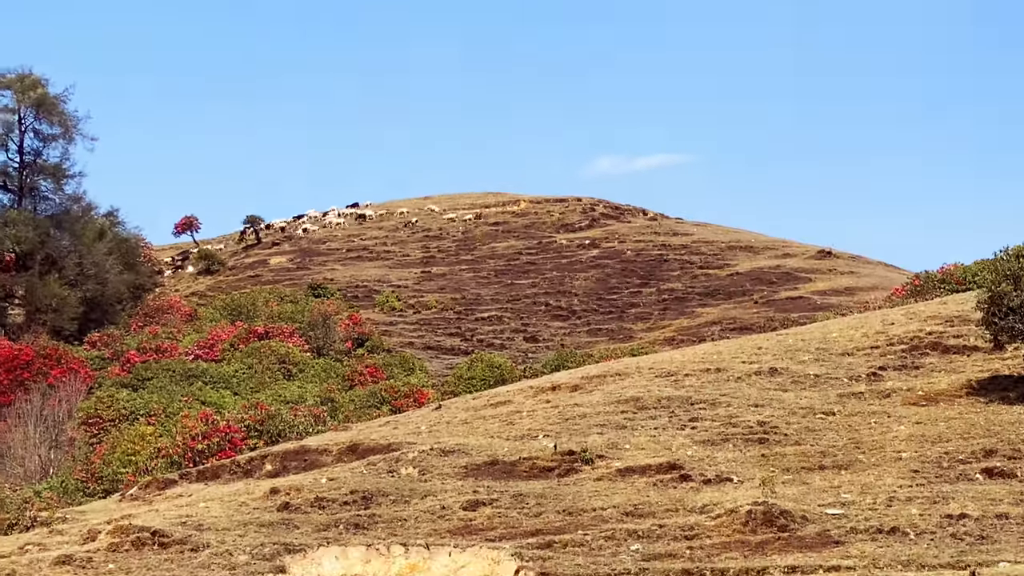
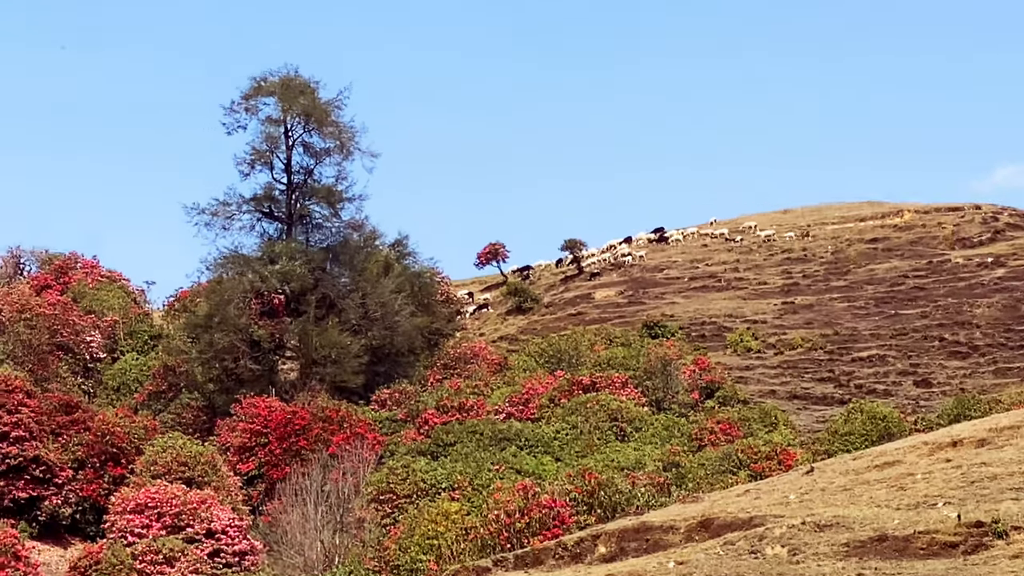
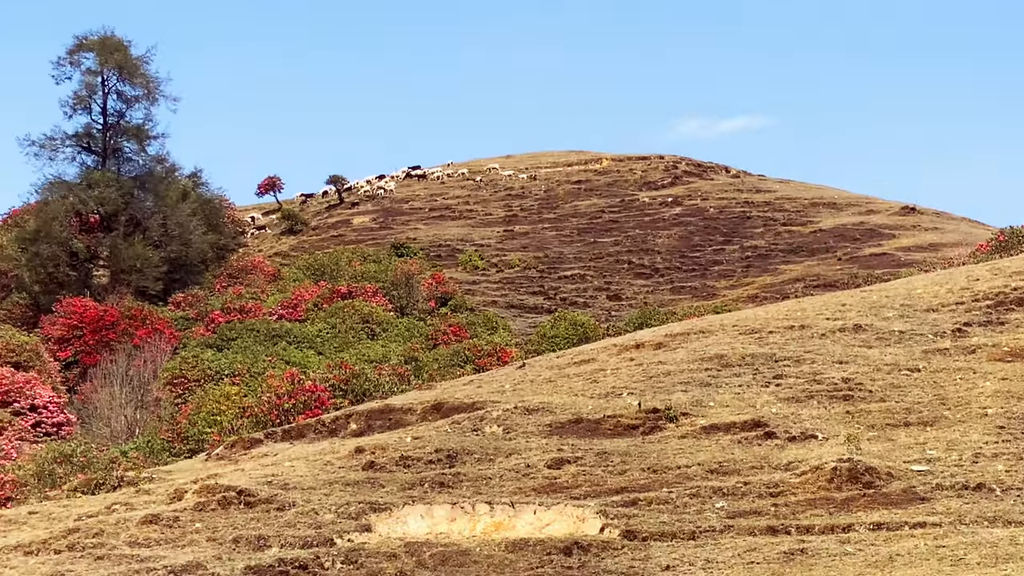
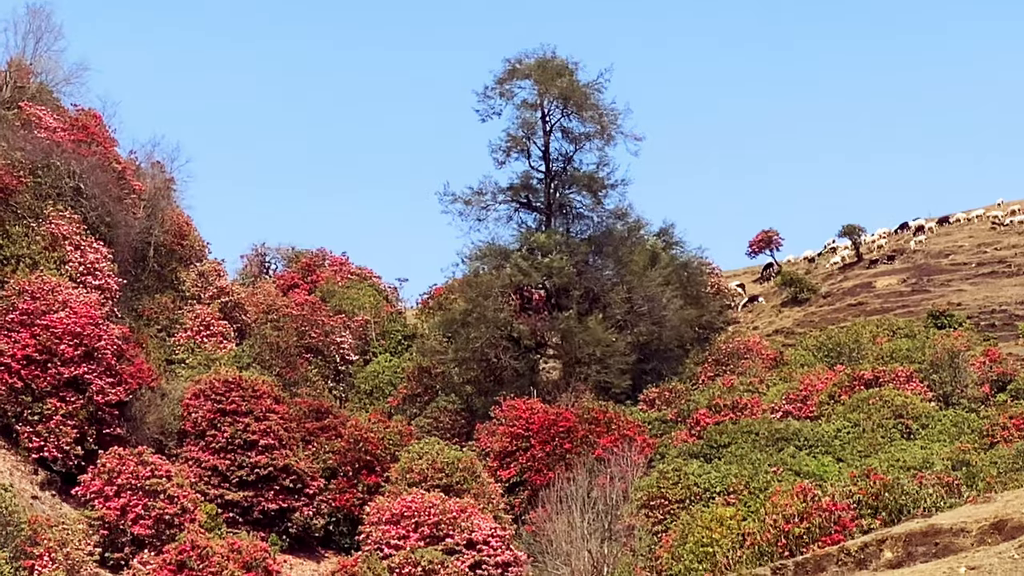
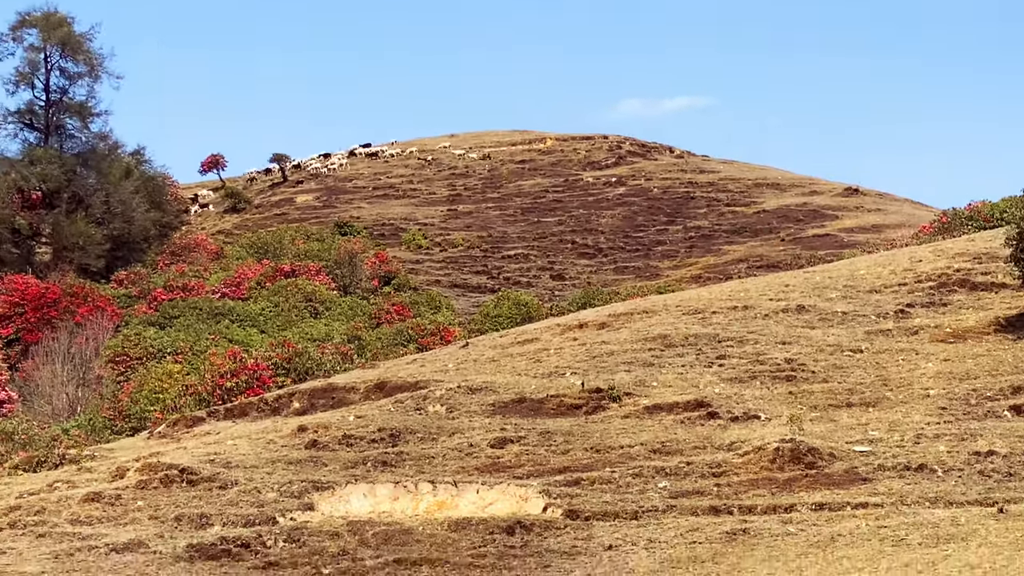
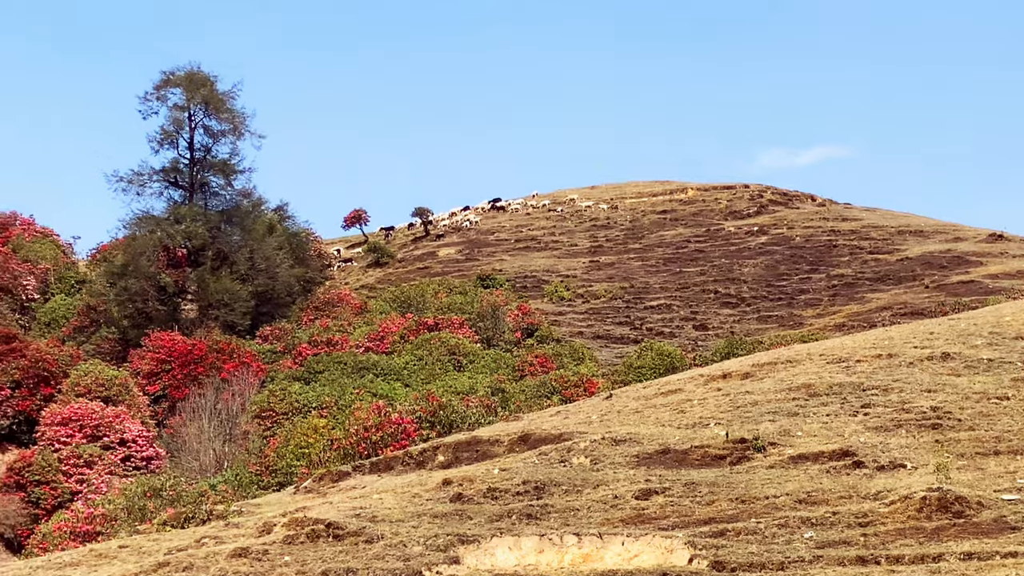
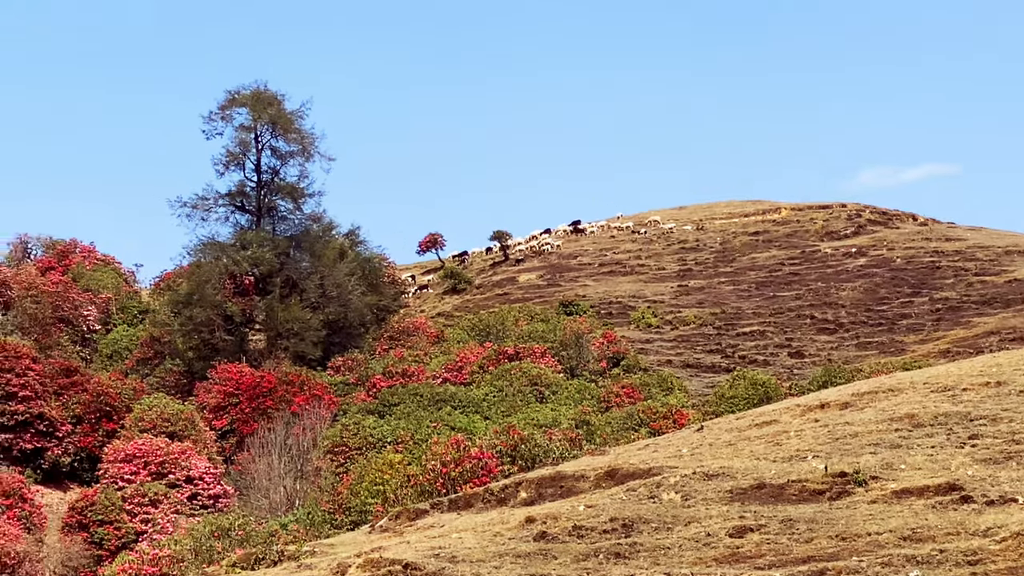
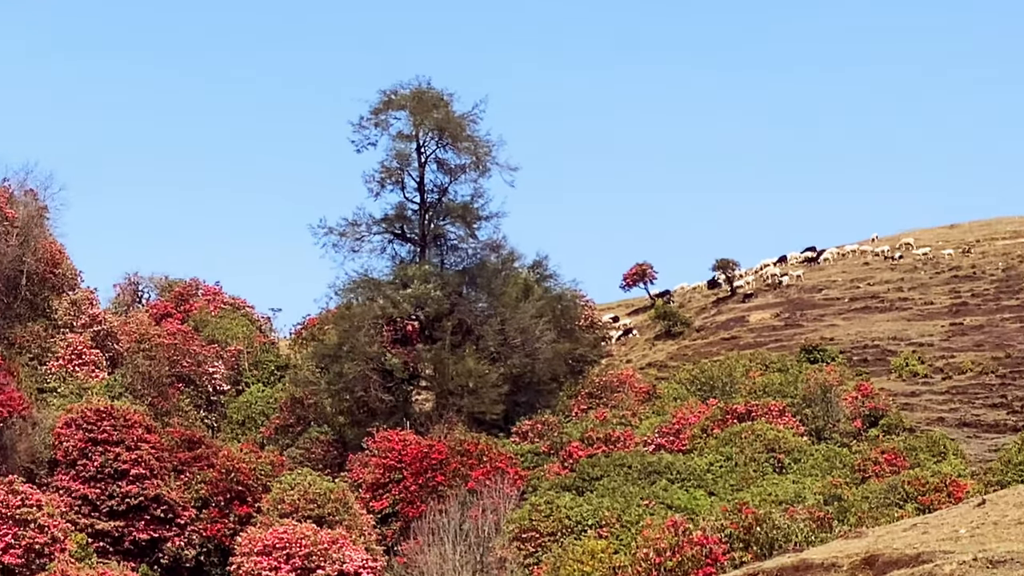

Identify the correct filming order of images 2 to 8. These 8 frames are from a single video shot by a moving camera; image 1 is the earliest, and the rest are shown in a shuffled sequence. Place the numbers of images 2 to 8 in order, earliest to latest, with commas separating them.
5, 3, 6, 7, 2, 8, 4
